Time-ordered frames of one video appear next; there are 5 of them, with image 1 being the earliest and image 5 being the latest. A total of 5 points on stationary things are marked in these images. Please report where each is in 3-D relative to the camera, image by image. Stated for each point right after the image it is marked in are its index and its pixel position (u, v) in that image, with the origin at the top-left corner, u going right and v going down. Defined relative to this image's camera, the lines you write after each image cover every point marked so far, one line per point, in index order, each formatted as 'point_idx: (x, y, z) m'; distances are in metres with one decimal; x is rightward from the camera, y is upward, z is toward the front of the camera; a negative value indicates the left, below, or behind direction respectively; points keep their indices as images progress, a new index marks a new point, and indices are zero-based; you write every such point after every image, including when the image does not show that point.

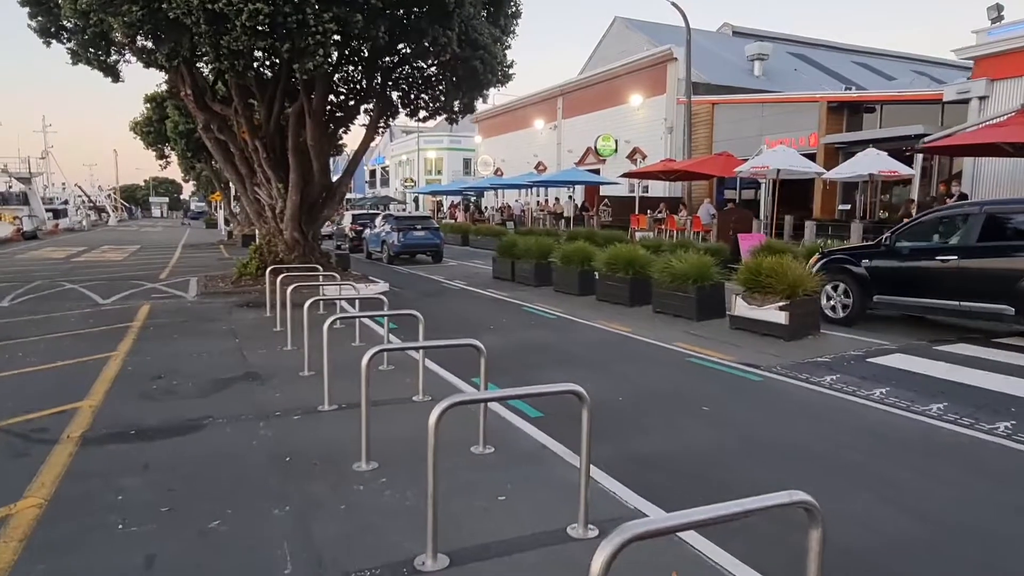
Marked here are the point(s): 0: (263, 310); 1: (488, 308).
0: (-4.4, -0.4, +11.9) m
1: (-0.4, -0.4, +12.8) m
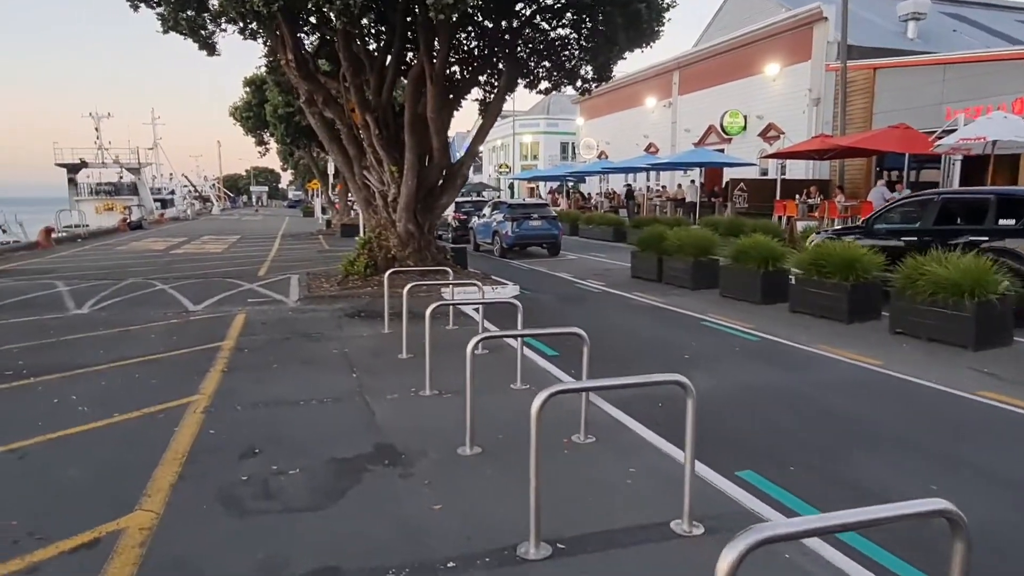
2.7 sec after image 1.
0: (-1.8, -0.5, +9.5) m
1: (+2.2, -0.5, +9.9) m
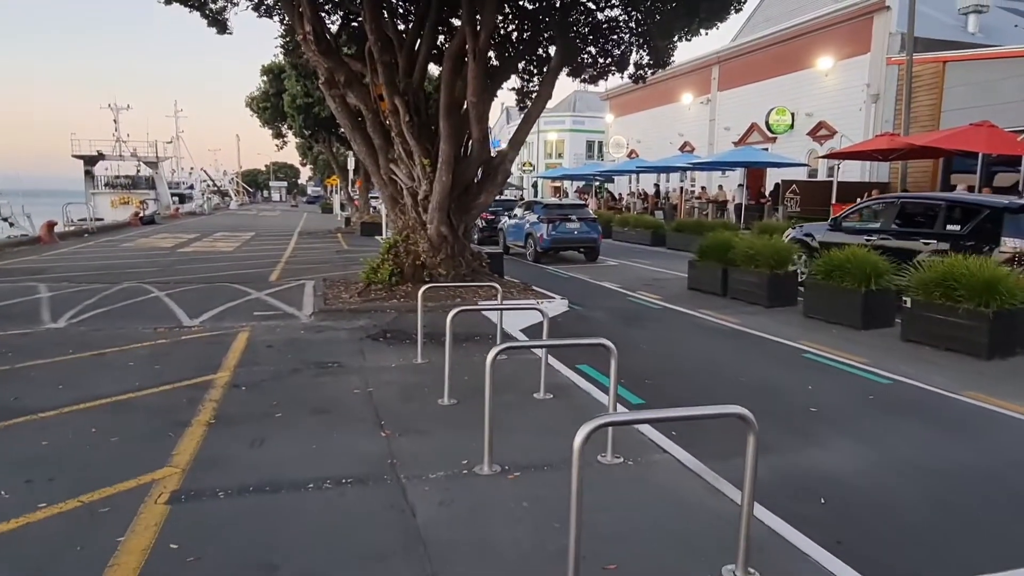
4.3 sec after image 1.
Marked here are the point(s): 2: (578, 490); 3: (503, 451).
0: (-1.1, -0.7, +7.8) m
1: (+2.9, -0.8, +8.1) m
2: (+0.3, -0.9, +3.1) m
3: (-0.1, -1.1, +4.8) m
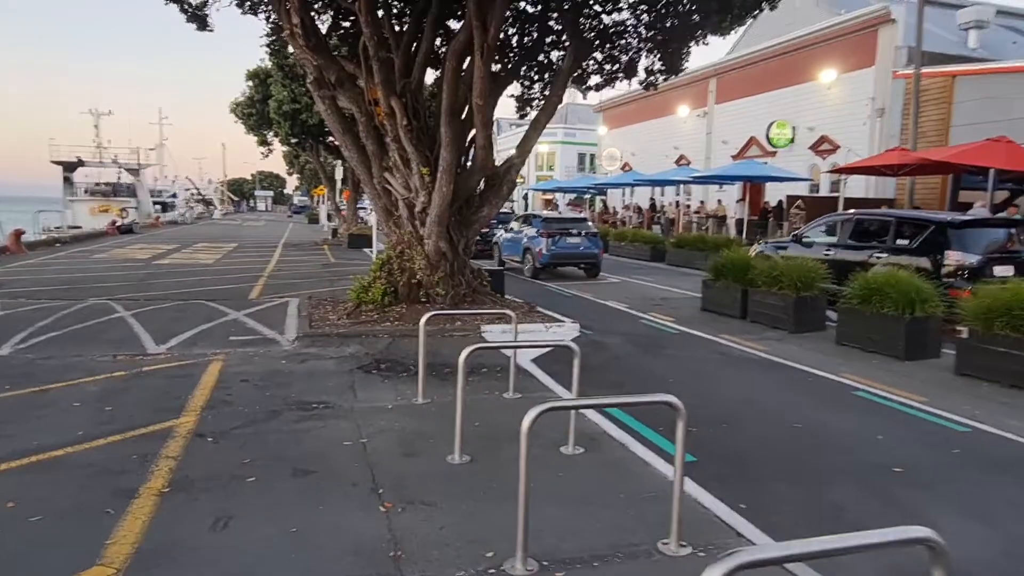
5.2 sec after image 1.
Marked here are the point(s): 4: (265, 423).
0: (-1.0, -1.0, +6.7) m
1: (+3.0, -1.1, +7.1) m
2: (+0.5, -1.1, +2.0) m
3: (+0.1, -1.4, +3.8) m
4: (-2.1, -1.1, +5.5) m
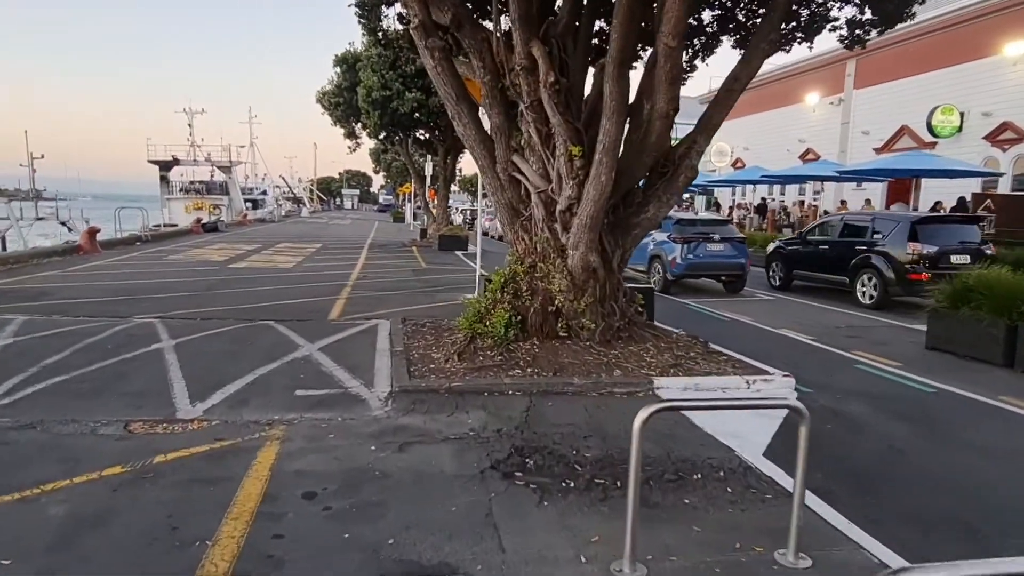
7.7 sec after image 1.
0: (+0.5, -1.3, +3.7) m
1: (+4.5, -1.5, +3.6) m
2: (+1.4, -1.4, -1.1) m
3: (+1.2, -1.7, +0.7) m
4: (-0.7, -1.4, +2.7) m
